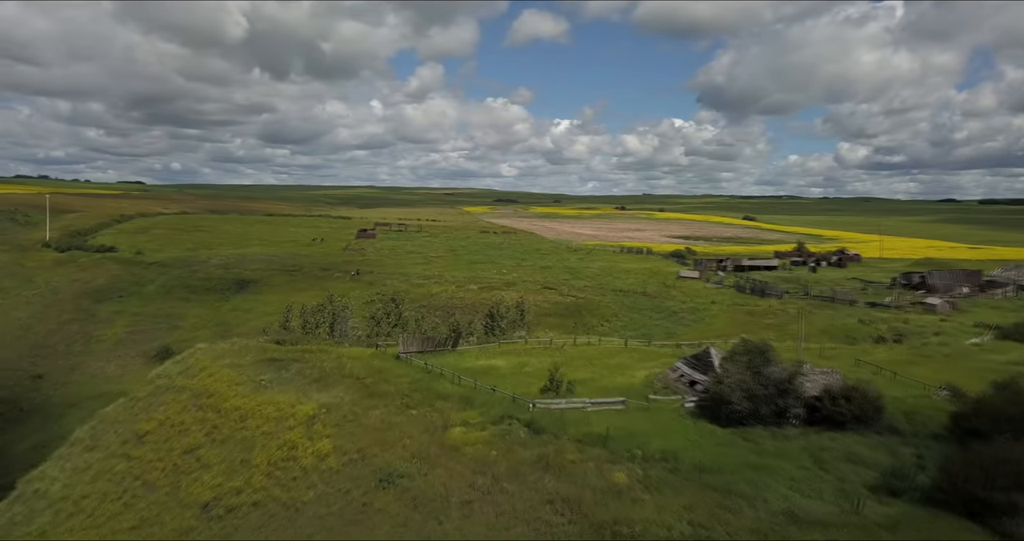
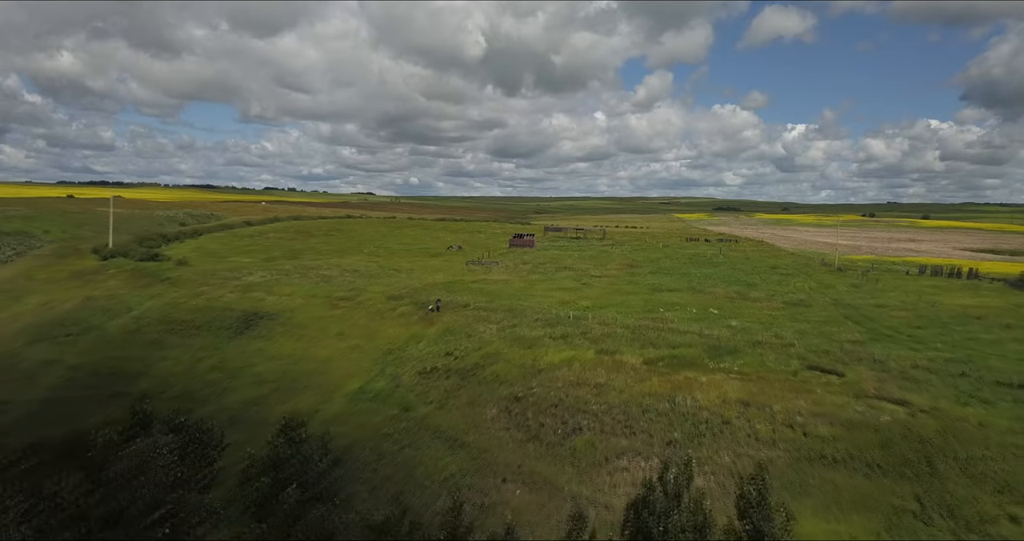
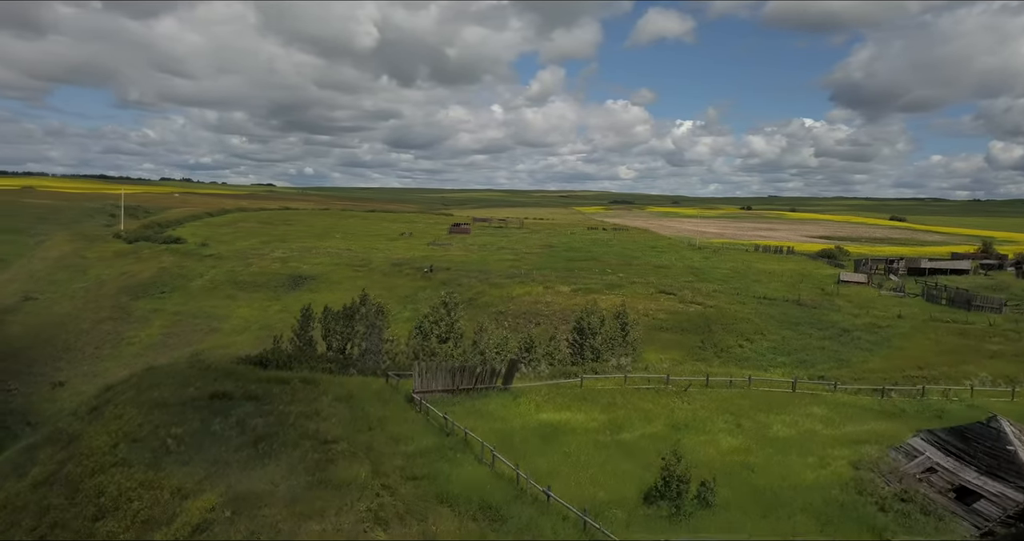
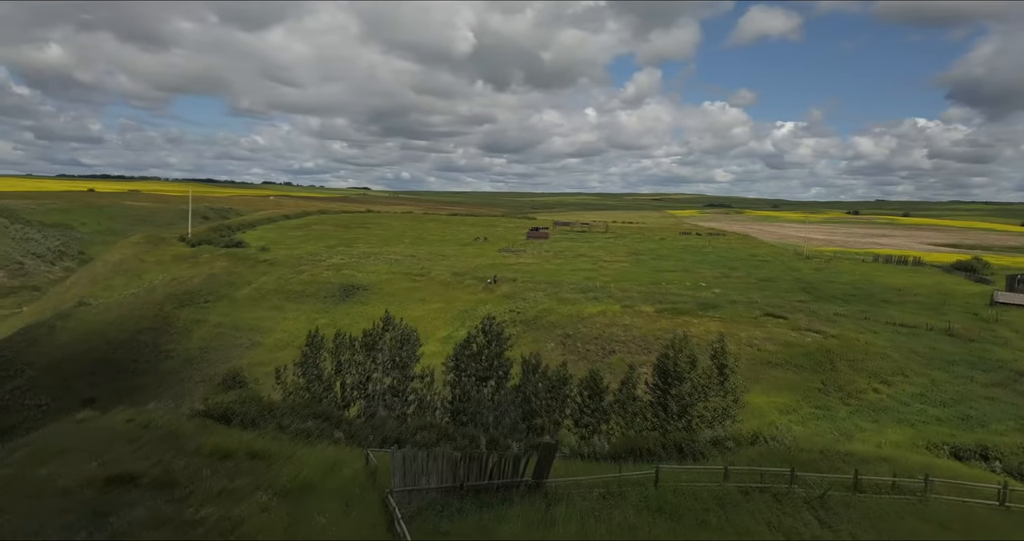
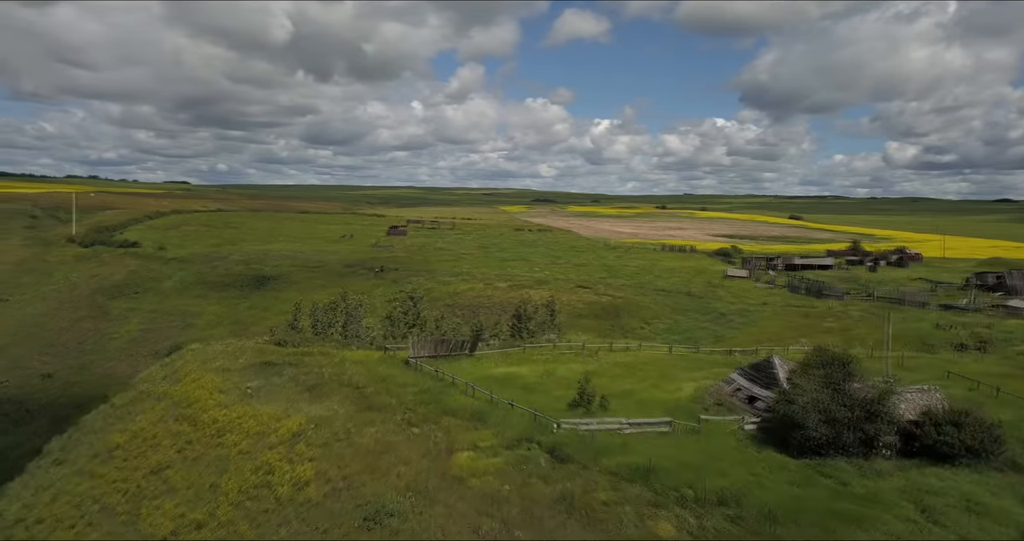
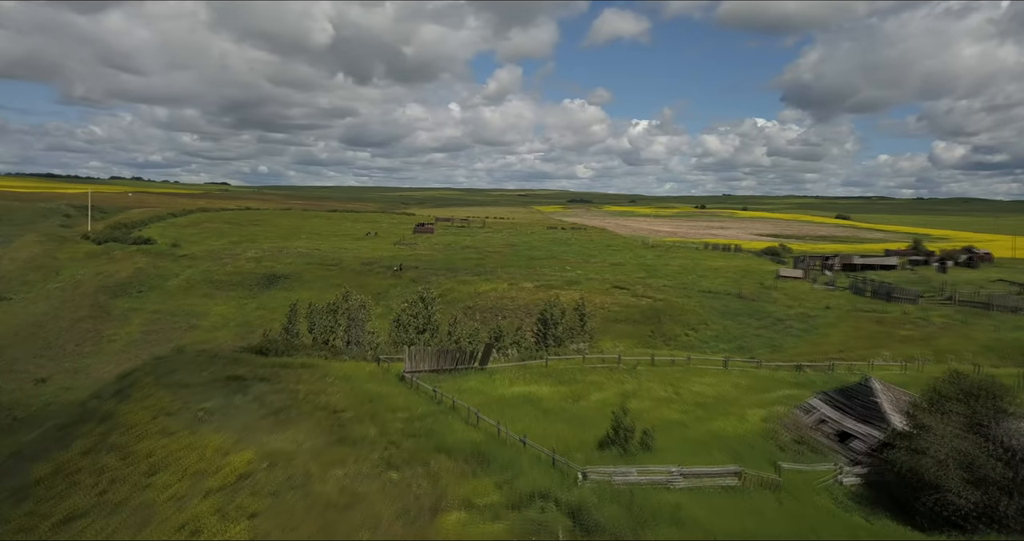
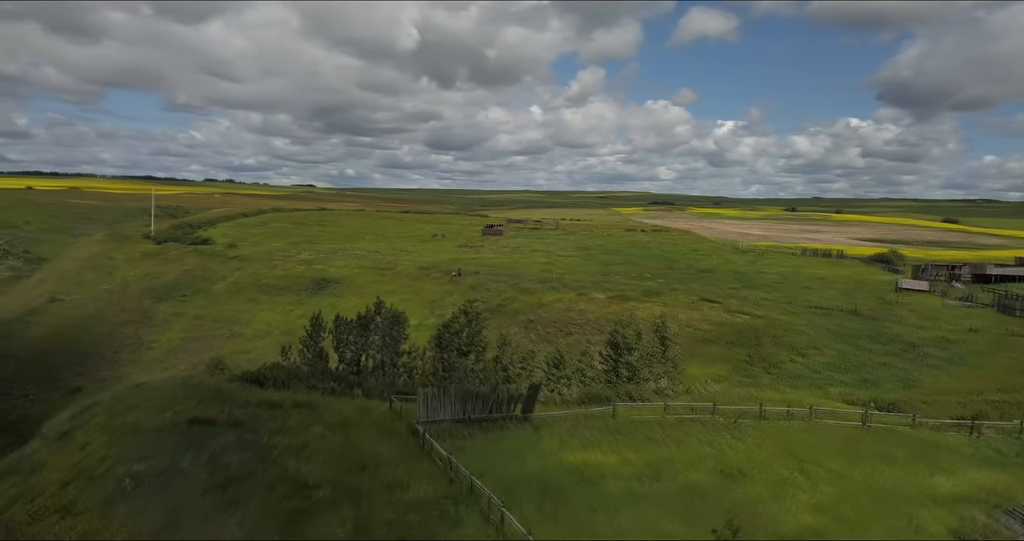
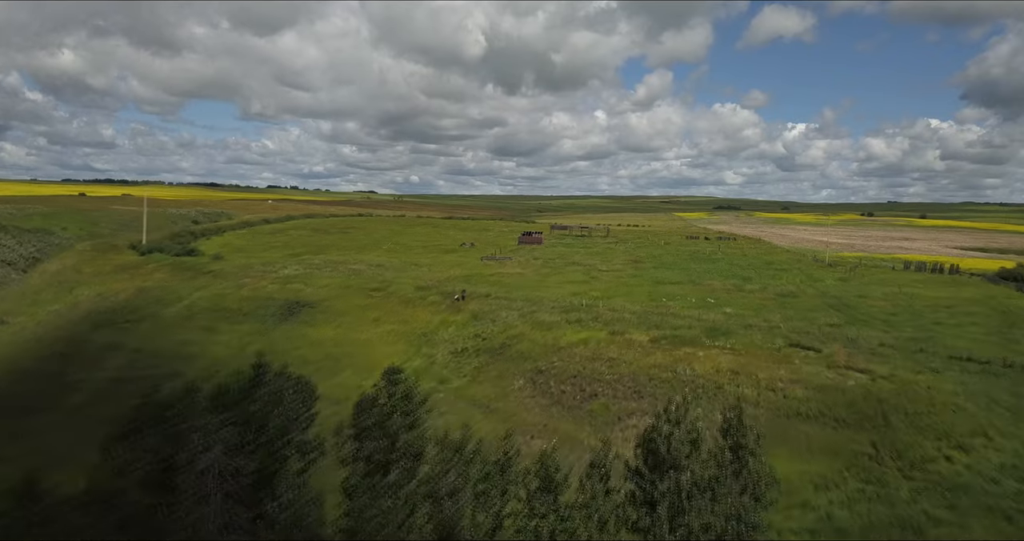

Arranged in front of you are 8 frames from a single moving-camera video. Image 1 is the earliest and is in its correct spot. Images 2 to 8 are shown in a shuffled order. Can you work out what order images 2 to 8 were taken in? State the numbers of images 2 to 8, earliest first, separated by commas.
5, 6, 3, 7, 4, 8, 2
